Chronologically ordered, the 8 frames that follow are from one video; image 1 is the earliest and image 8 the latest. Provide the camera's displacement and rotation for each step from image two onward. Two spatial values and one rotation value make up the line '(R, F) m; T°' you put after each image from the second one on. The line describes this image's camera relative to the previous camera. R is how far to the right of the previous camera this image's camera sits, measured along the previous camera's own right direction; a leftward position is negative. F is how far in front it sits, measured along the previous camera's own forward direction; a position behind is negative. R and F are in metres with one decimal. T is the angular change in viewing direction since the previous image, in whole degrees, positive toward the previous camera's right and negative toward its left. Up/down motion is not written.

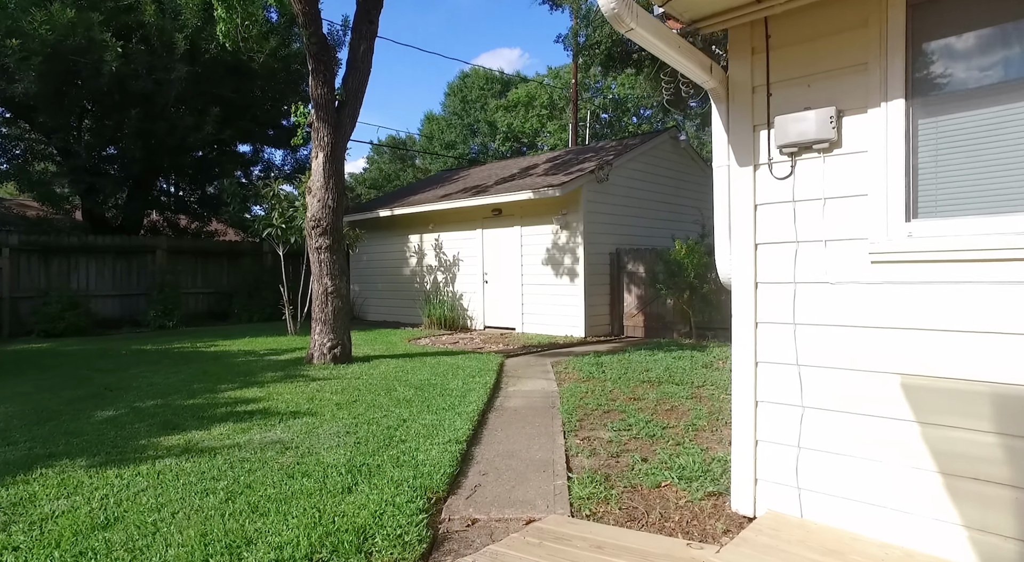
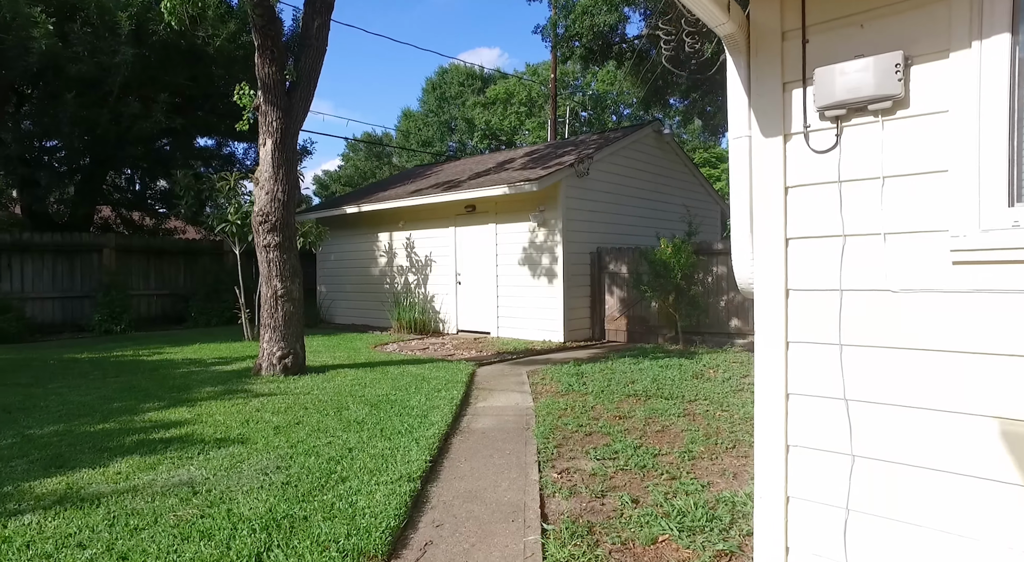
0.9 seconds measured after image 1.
(+0.1, +0.7) m; +2°
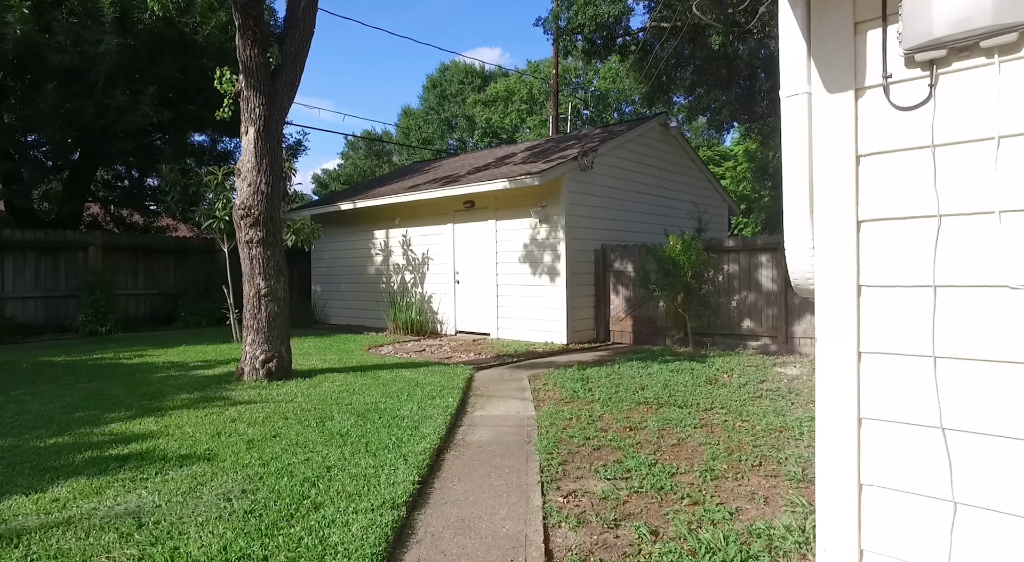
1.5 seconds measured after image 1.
(0.0, +0.4) m; 0°
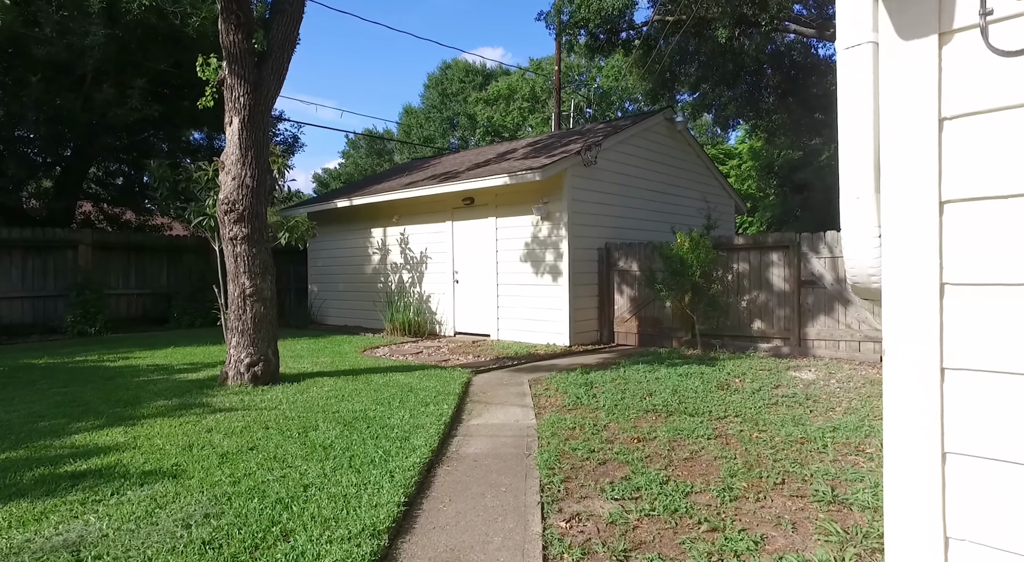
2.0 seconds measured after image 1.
(0.0, +0.3) m; 0°
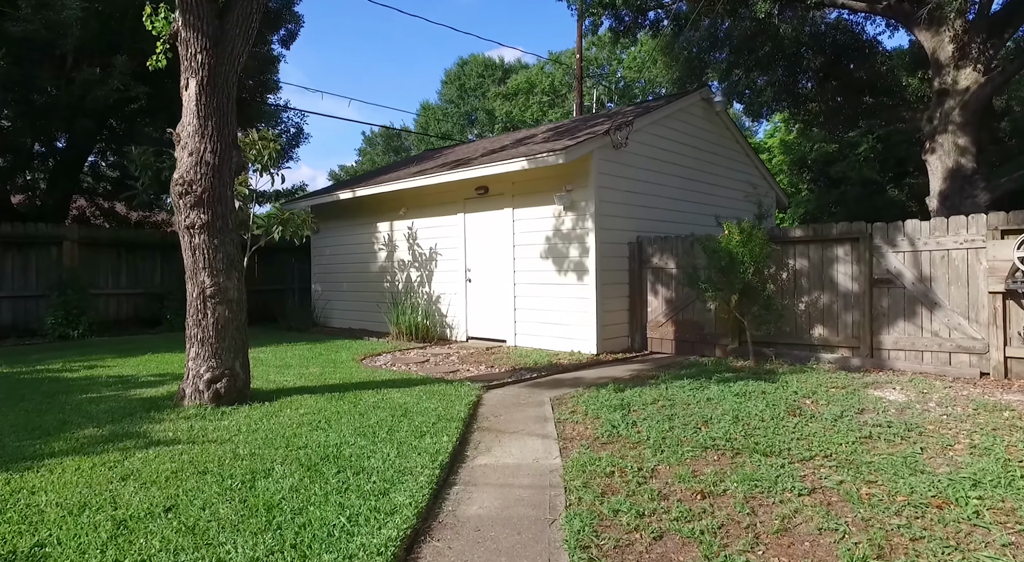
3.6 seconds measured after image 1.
(0.0, +1.1) m; -2°
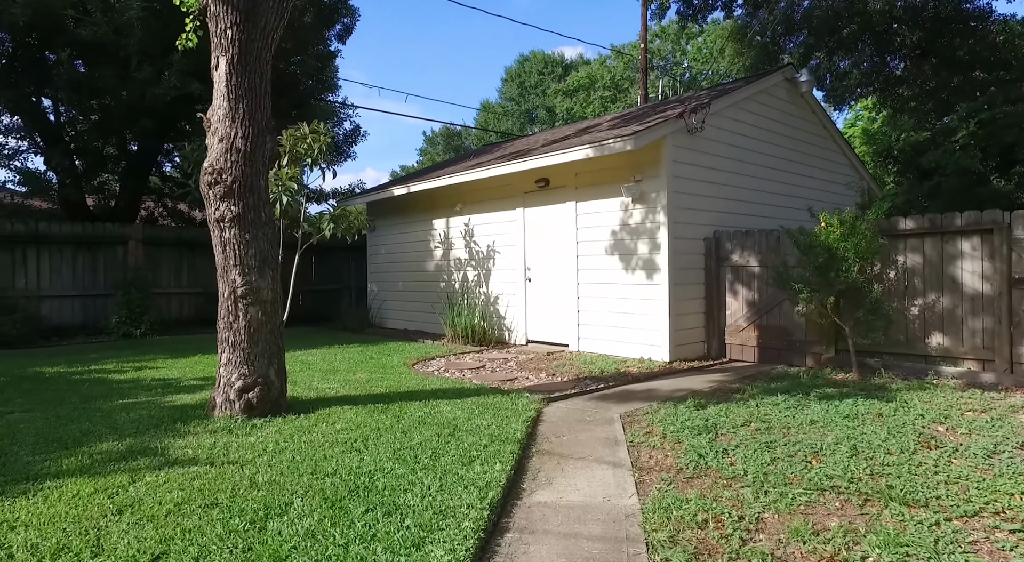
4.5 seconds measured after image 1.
(0.0, +0.6) m; -5°
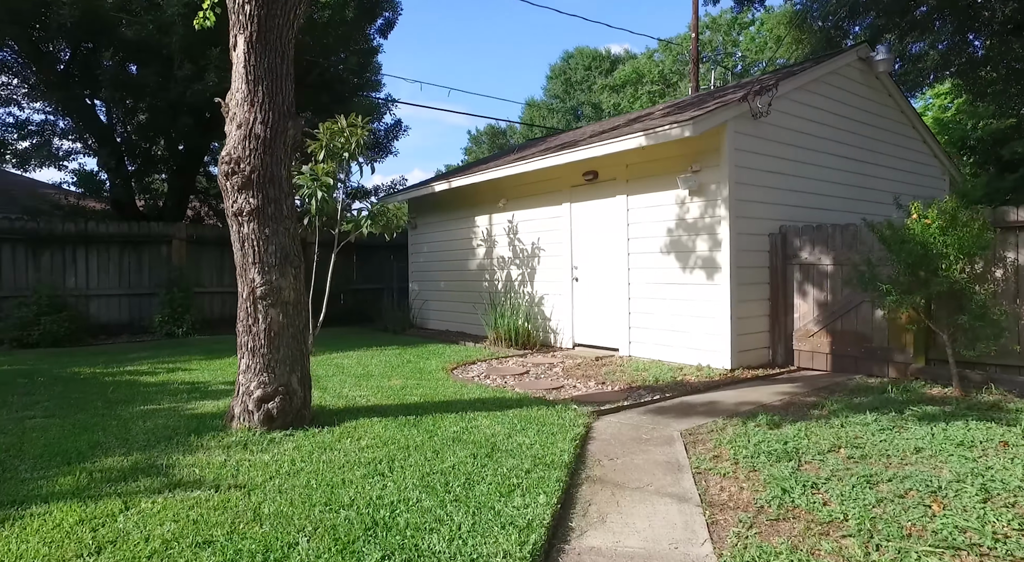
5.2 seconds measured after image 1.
(0.0, +0.5) m; -4°
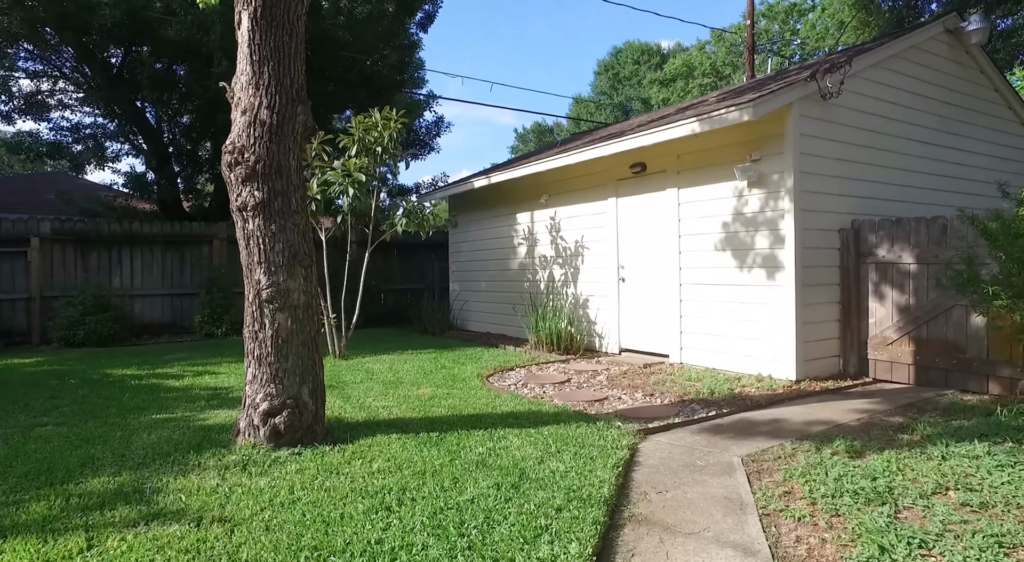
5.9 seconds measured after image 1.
(+0.1, +0.5) m; -4°
